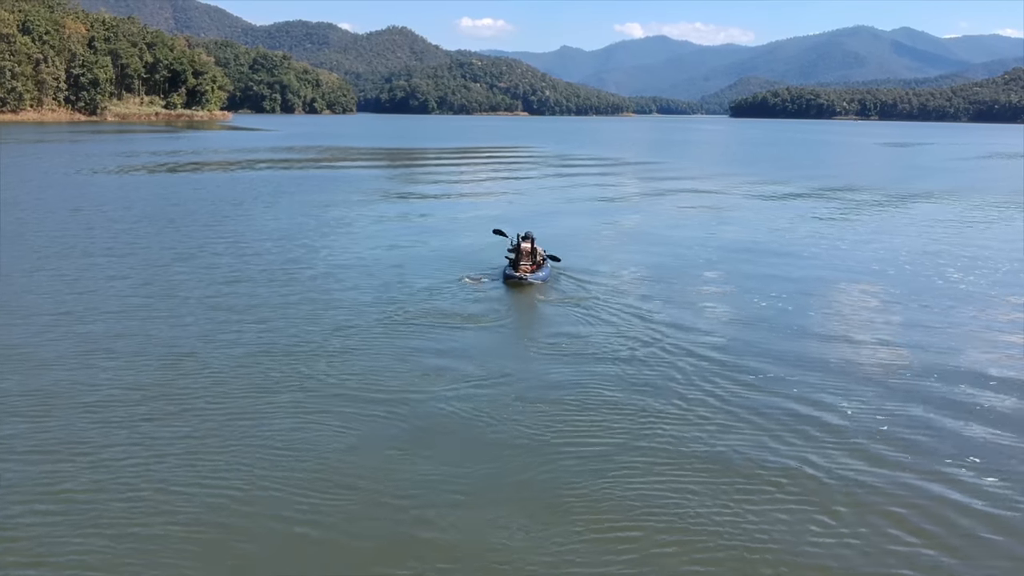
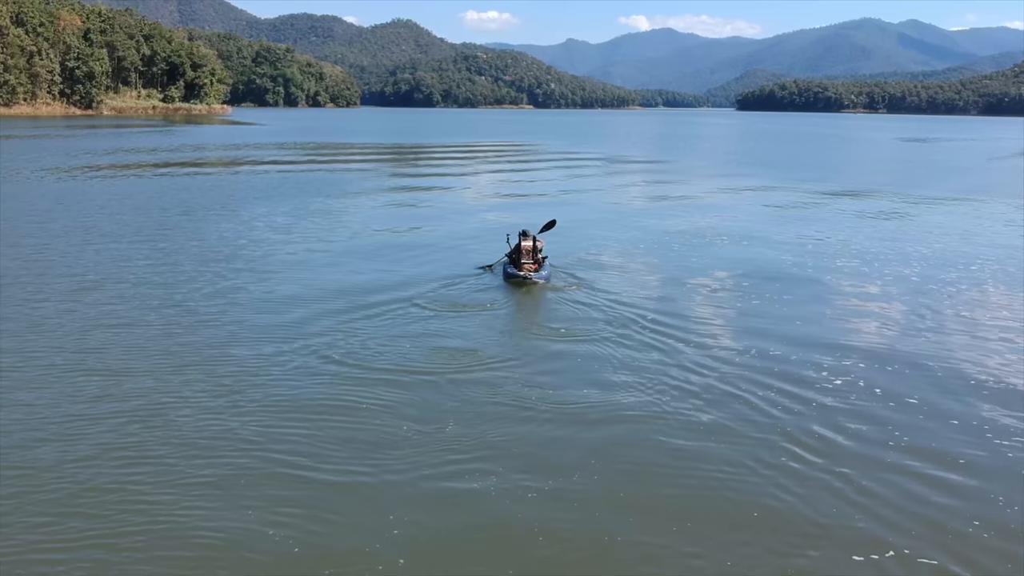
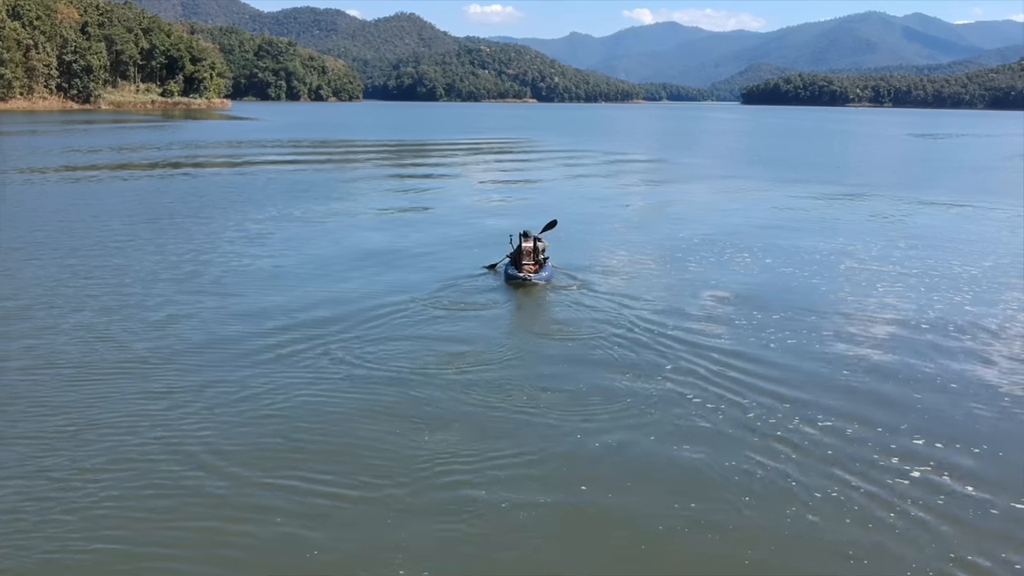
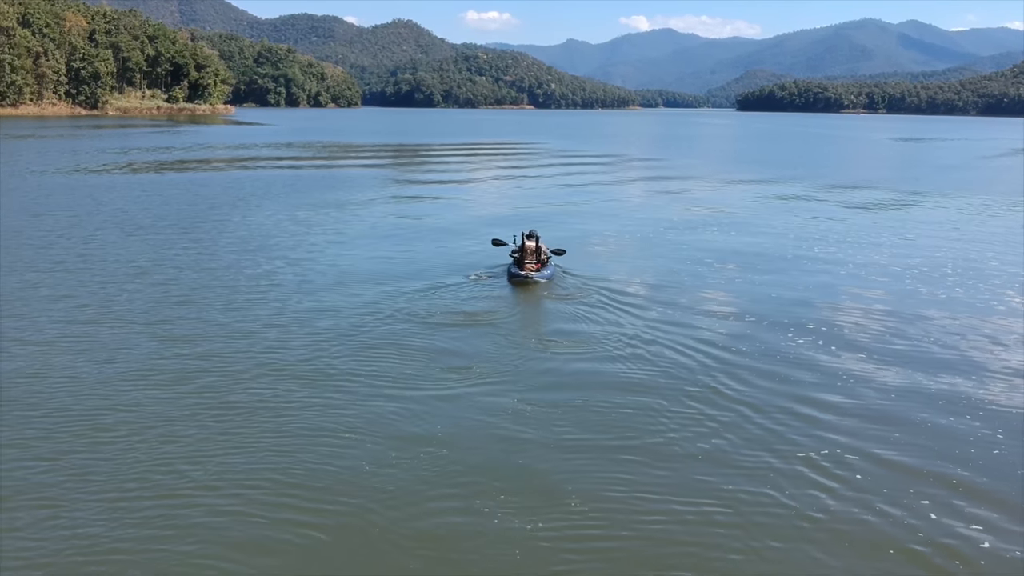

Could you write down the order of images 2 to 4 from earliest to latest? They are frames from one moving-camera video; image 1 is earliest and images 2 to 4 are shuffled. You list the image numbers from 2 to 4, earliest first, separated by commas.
4, 2, 3
